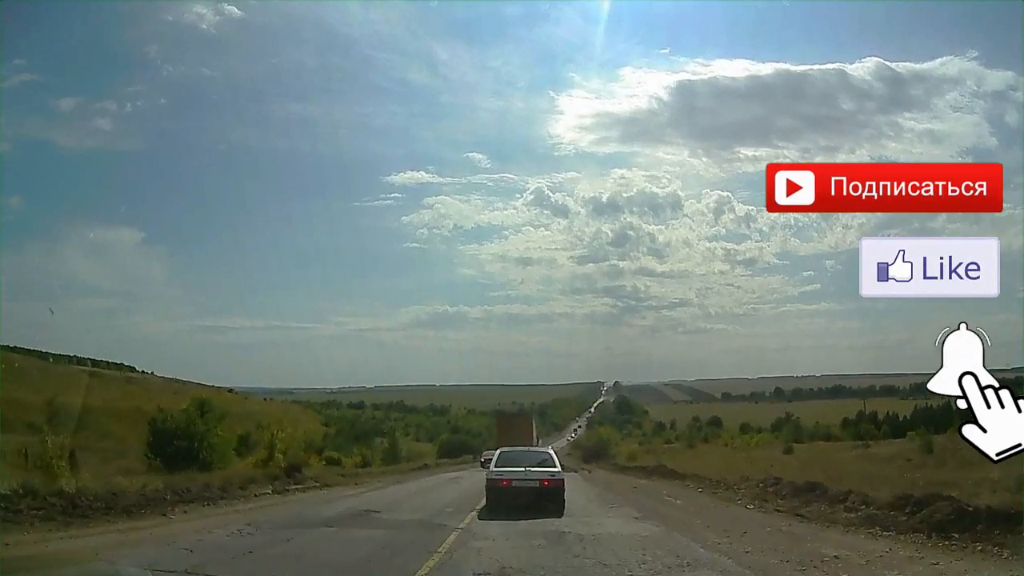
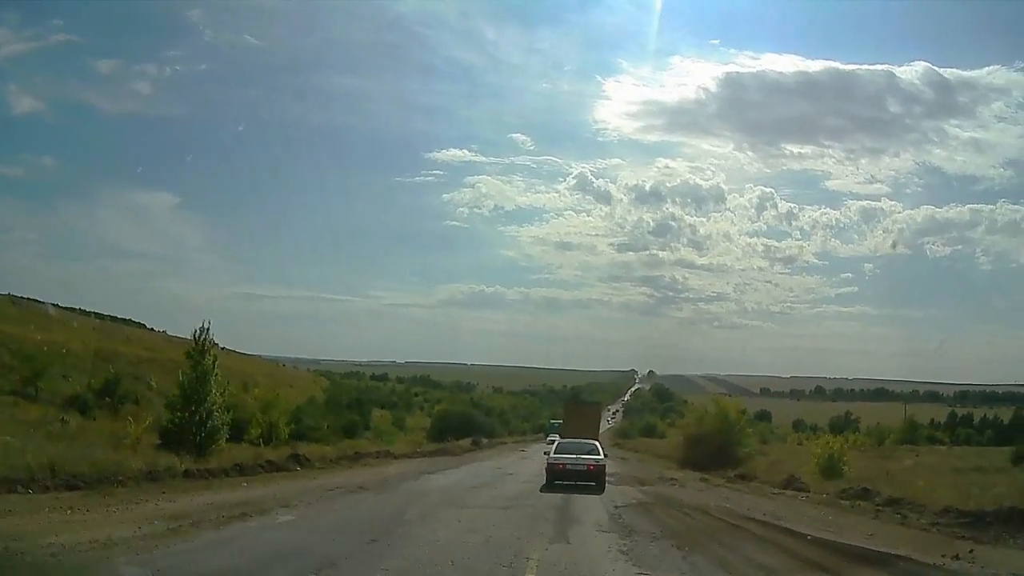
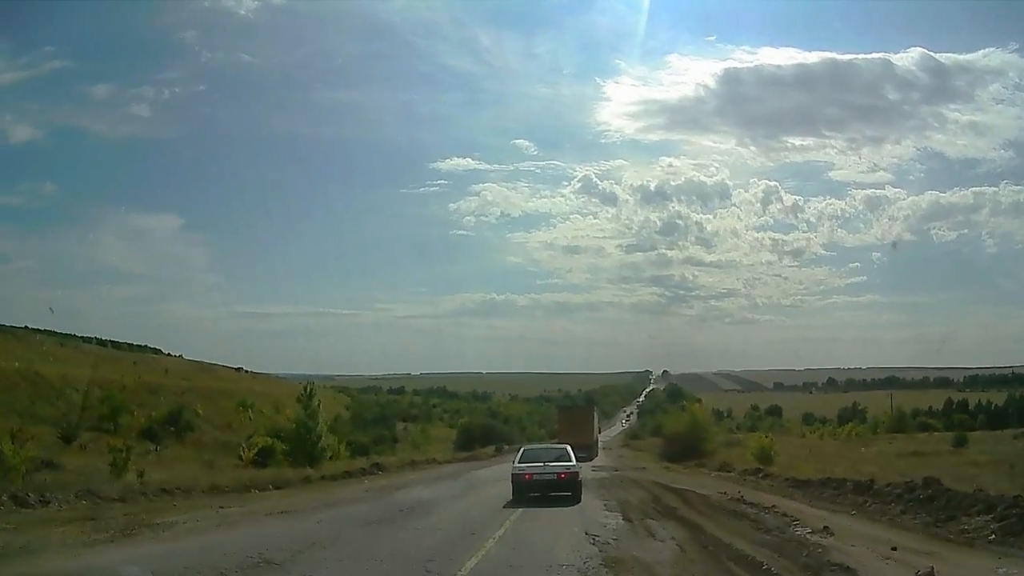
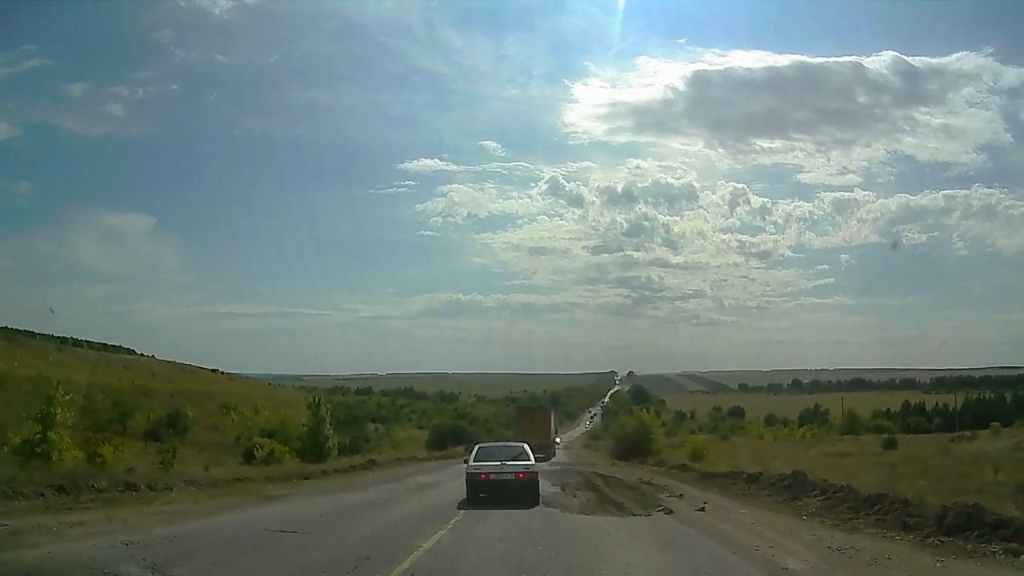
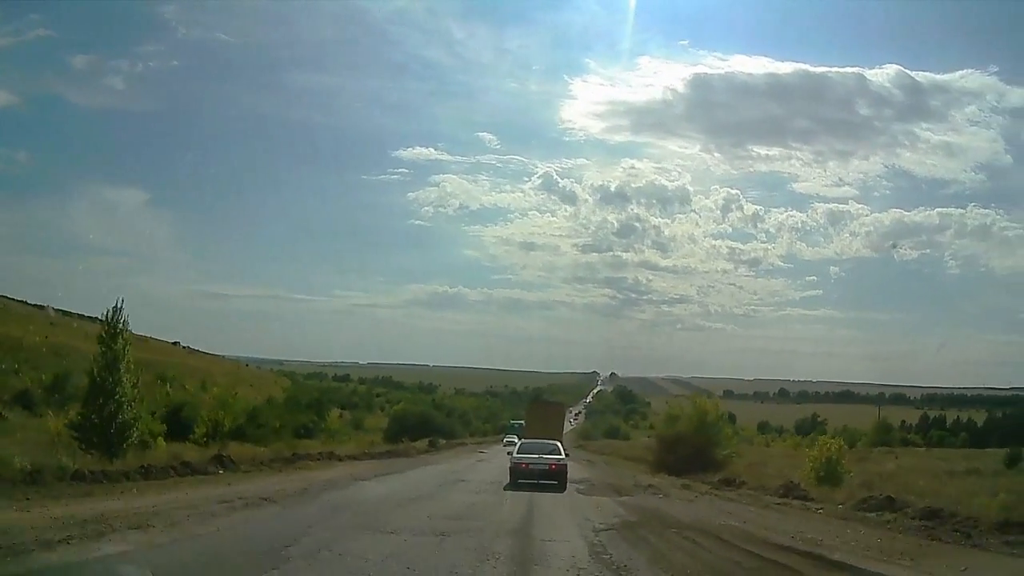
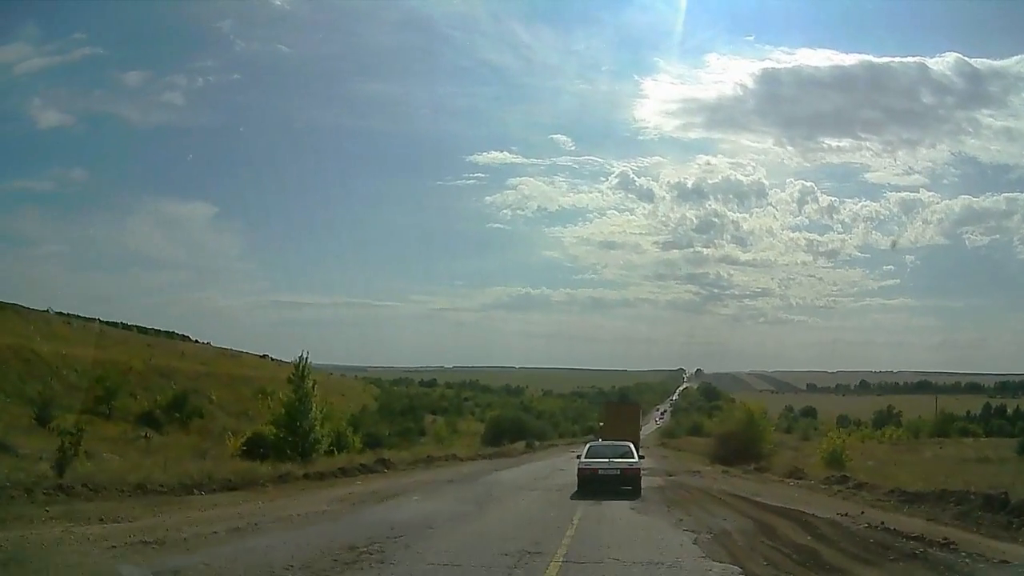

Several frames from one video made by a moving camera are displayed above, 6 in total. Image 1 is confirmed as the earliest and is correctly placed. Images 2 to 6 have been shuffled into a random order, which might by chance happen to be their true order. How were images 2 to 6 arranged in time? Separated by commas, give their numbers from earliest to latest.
4, 3, 6, 2, 5
